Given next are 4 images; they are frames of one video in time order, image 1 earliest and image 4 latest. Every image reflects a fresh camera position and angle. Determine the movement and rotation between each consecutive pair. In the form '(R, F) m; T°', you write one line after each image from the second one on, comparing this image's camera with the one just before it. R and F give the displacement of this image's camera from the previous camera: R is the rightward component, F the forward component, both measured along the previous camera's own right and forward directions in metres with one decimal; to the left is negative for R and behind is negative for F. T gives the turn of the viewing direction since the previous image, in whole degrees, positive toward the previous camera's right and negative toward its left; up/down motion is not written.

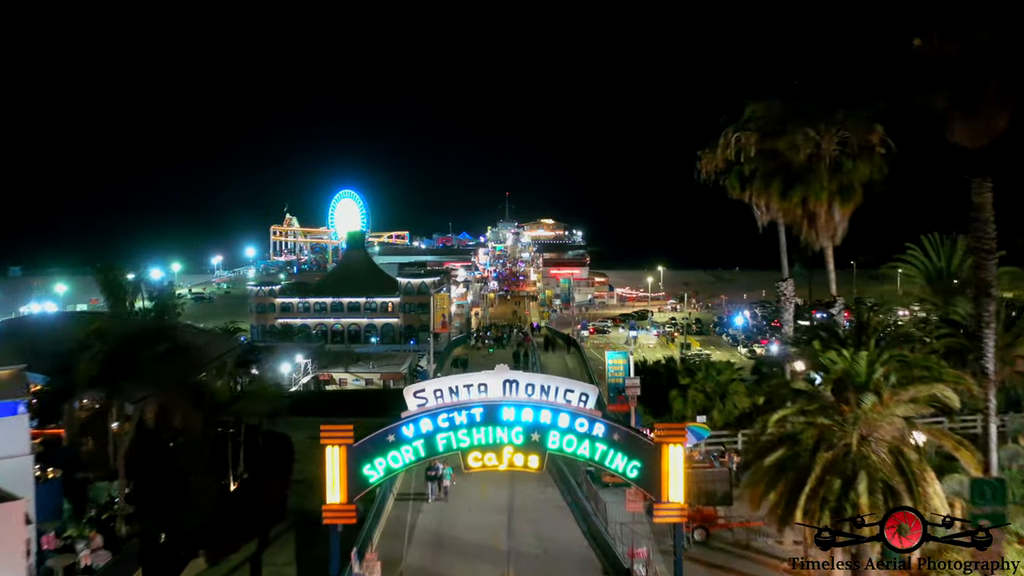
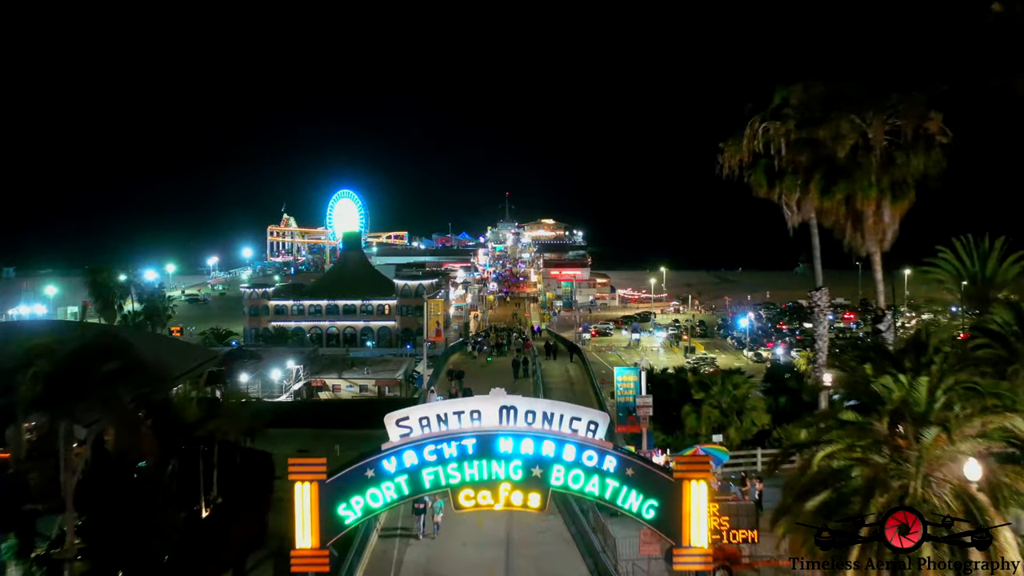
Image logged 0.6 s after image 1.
(0.0, +1.6) m; 0°
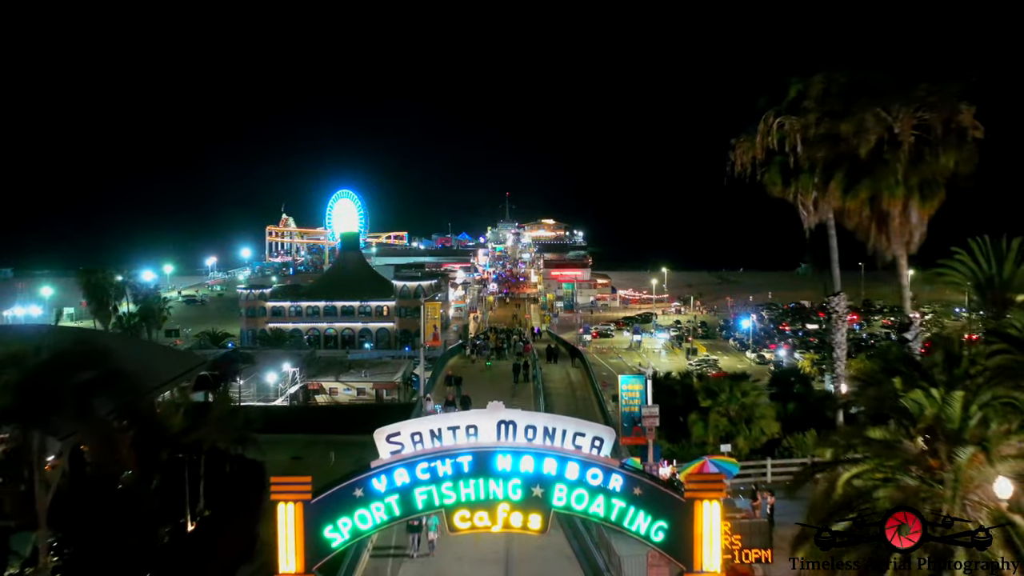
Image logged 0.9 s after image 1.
(0.0, +0.7) m; 0°
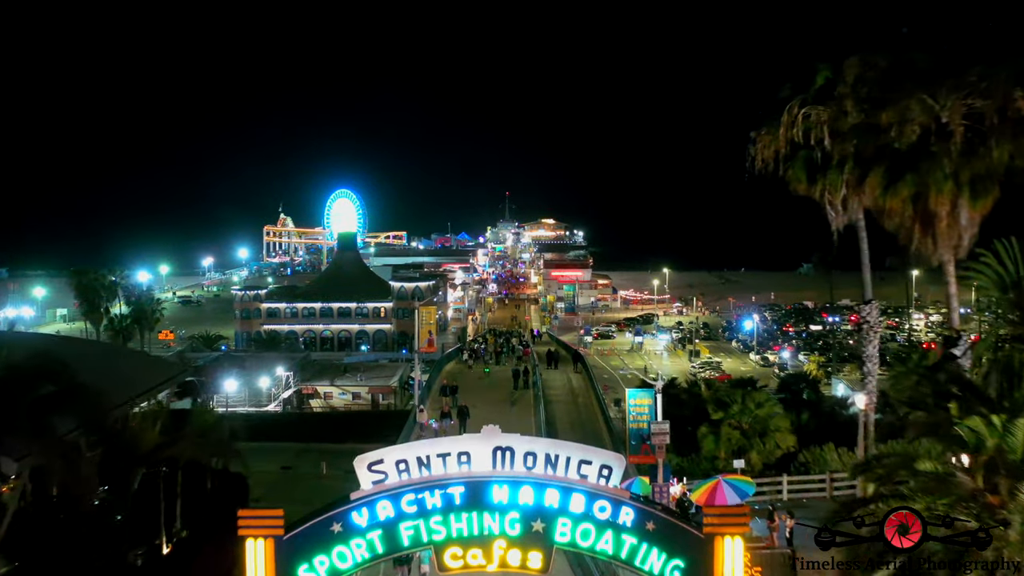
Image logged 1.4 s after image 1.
(0.0, +1.1) m; 0°
